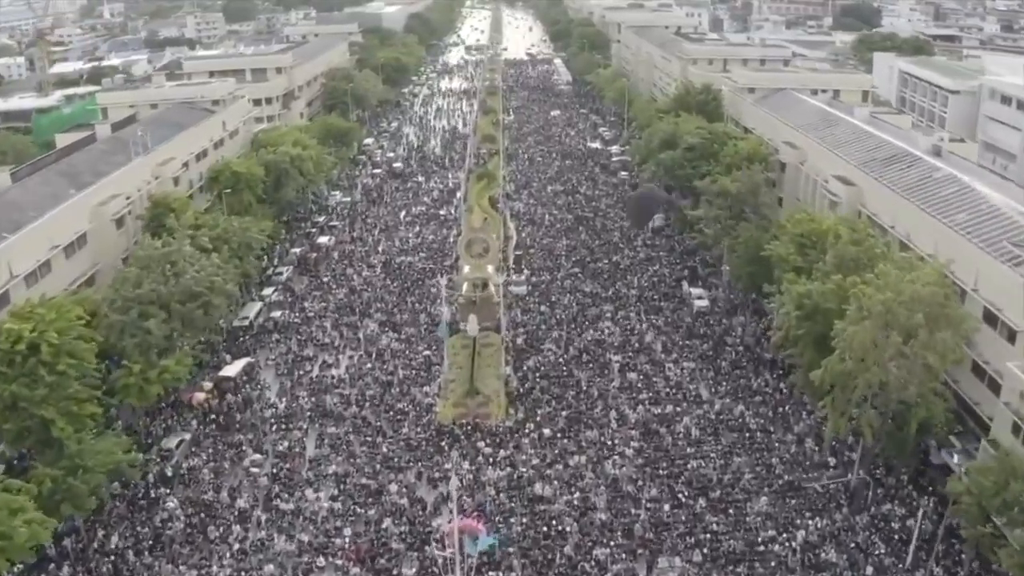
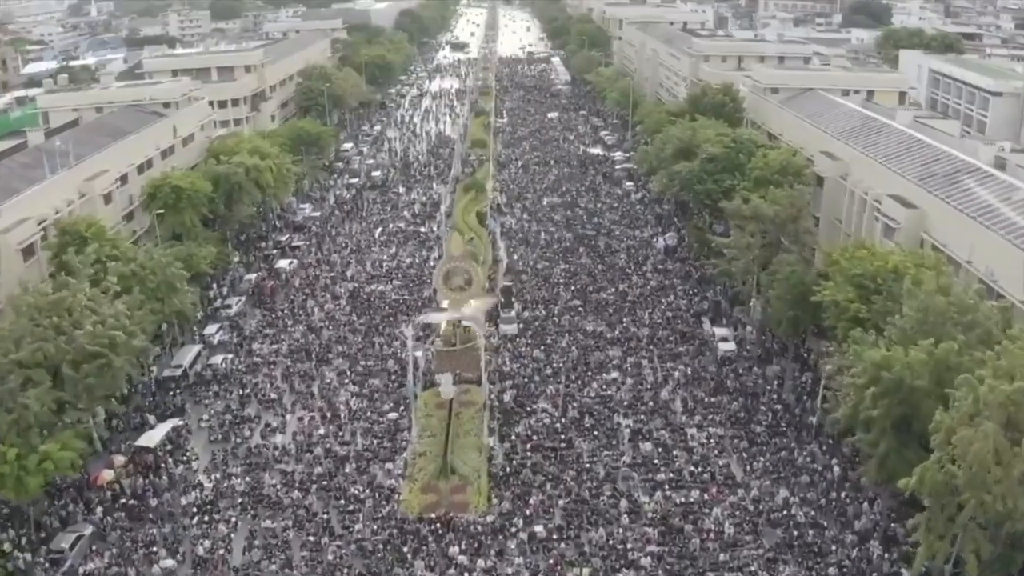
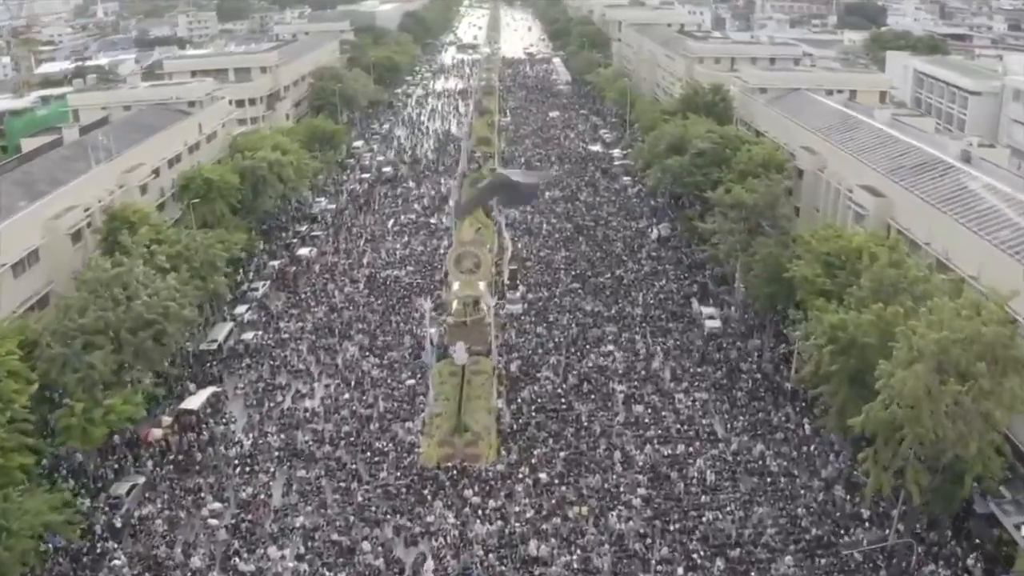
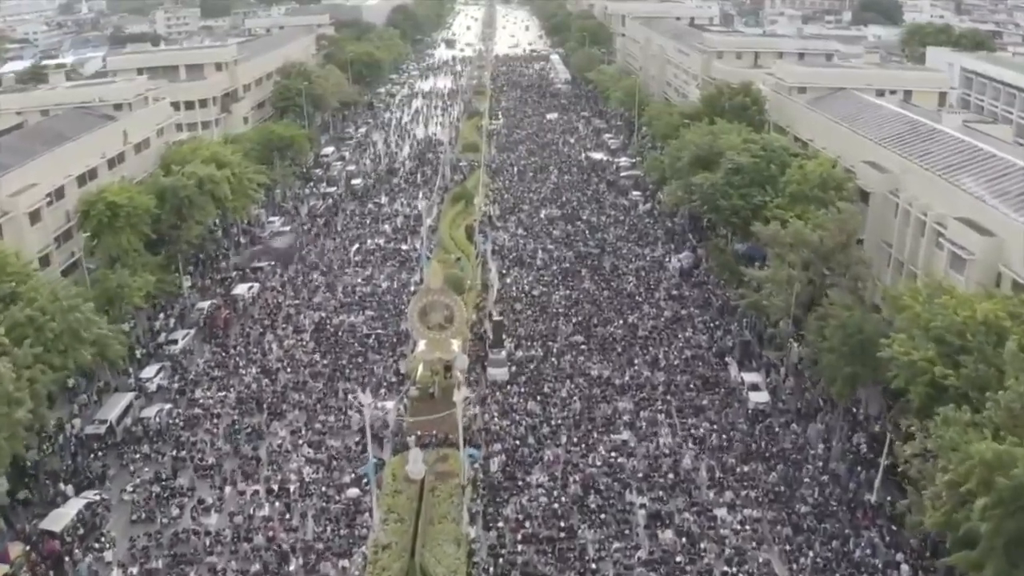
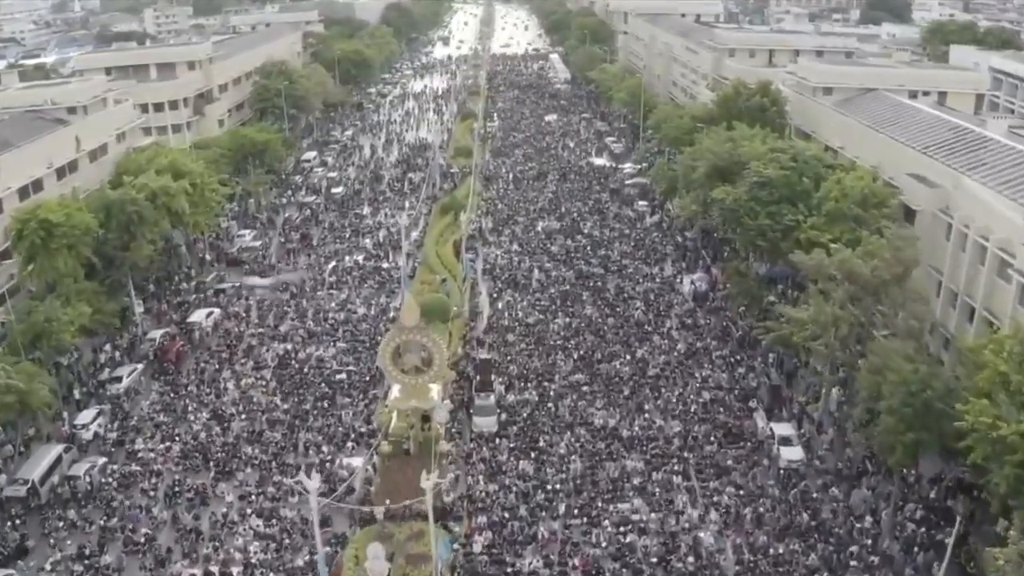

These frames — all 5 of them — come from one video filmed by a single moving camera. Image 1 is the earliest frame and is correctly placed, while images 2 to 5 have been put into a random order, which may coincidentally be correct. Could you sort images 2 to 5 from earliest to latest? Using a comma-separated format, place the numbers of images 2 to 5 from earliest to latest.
3, 2, 4, 5
